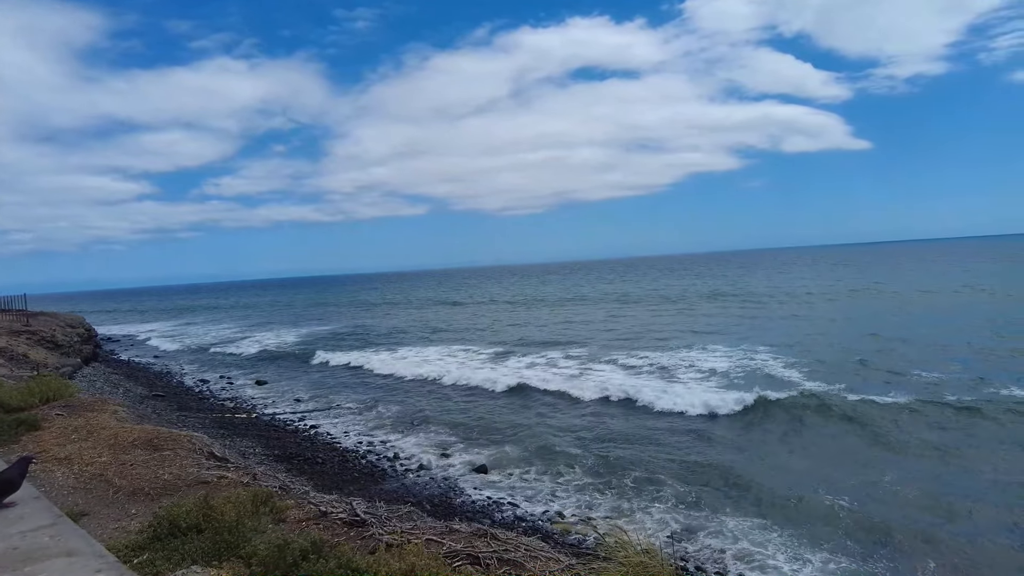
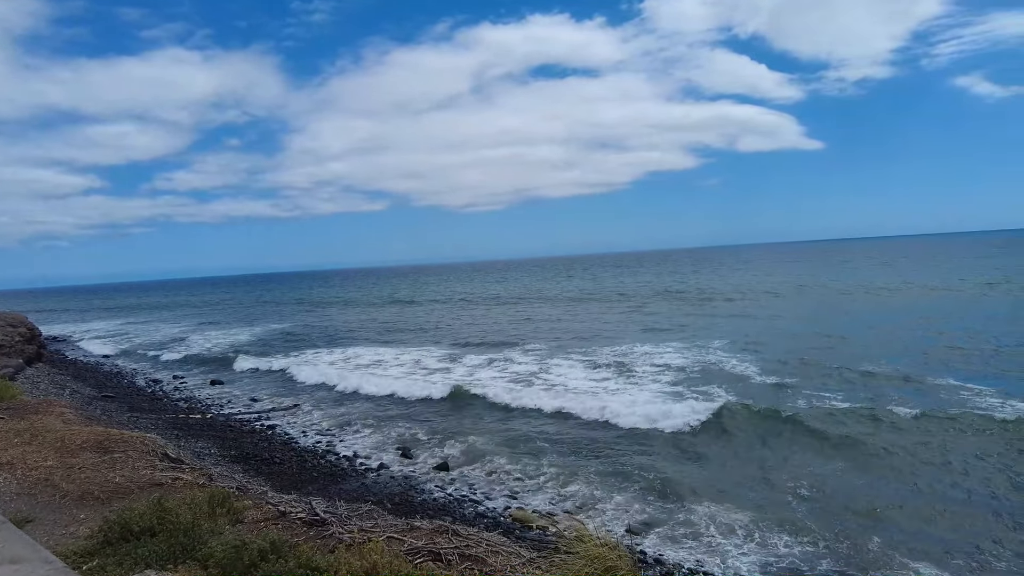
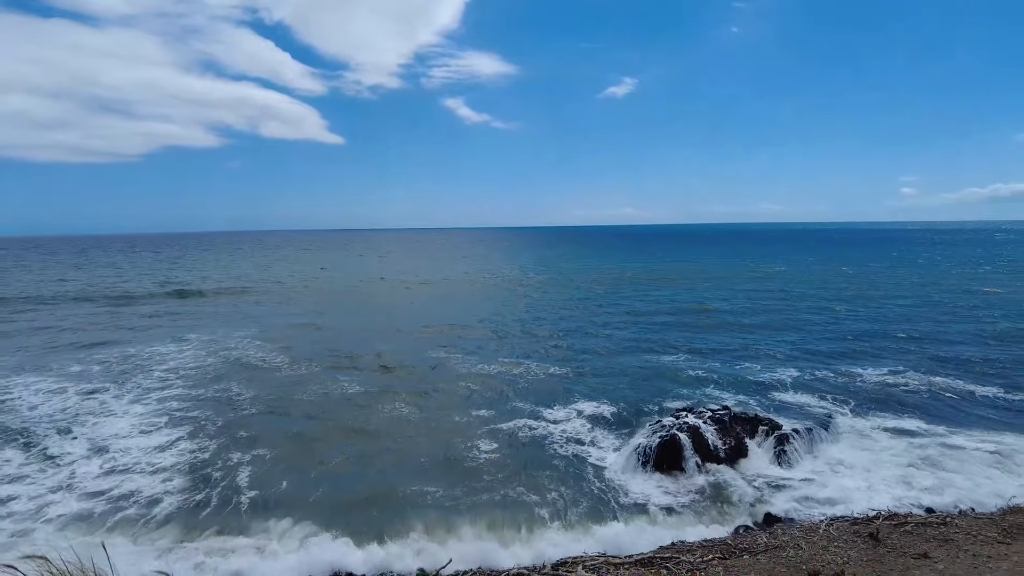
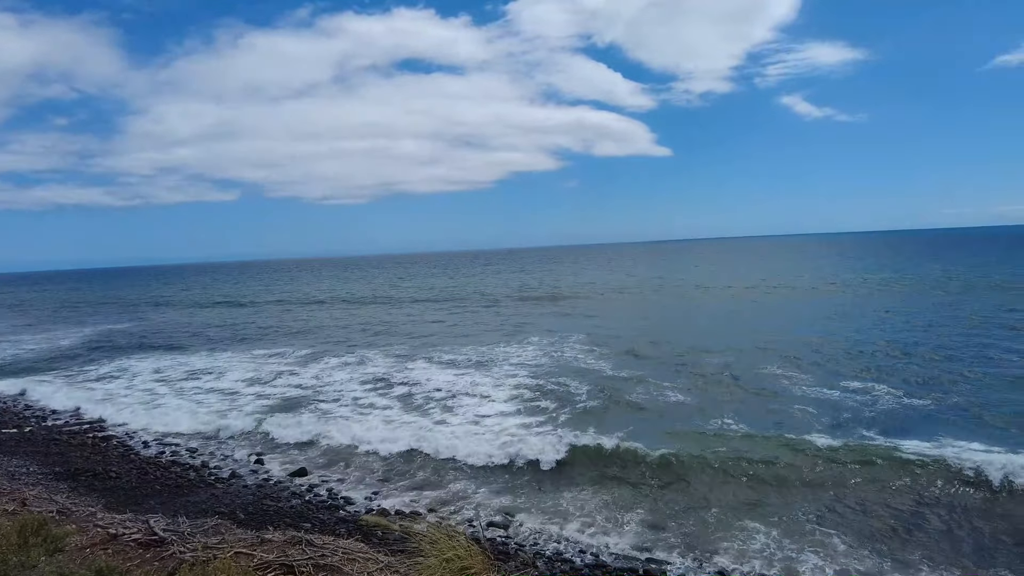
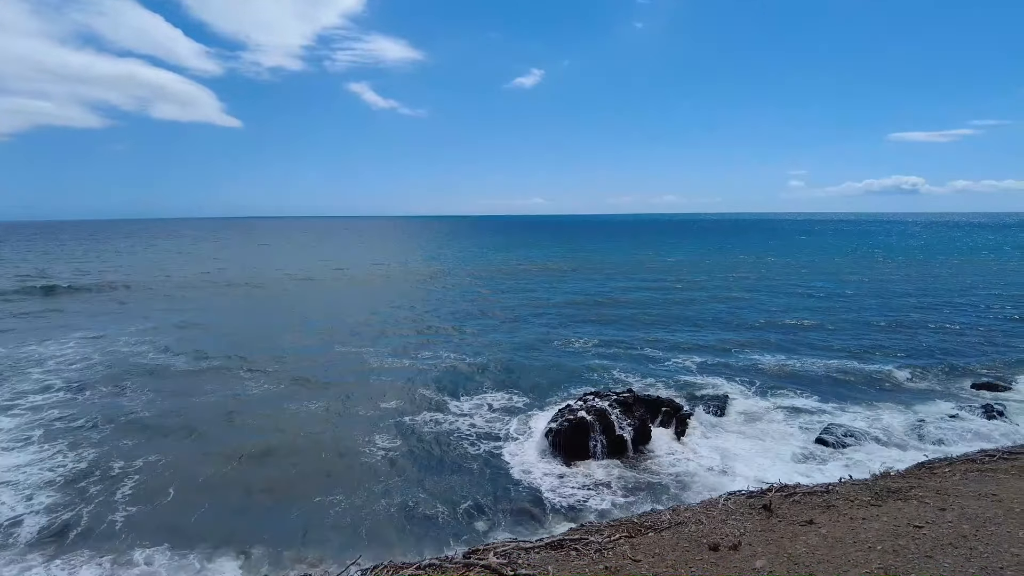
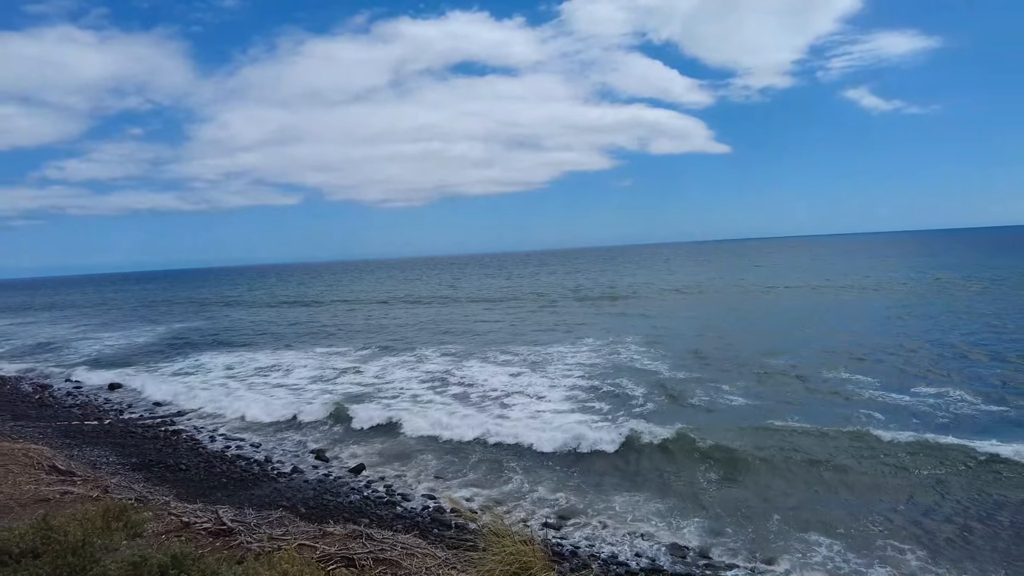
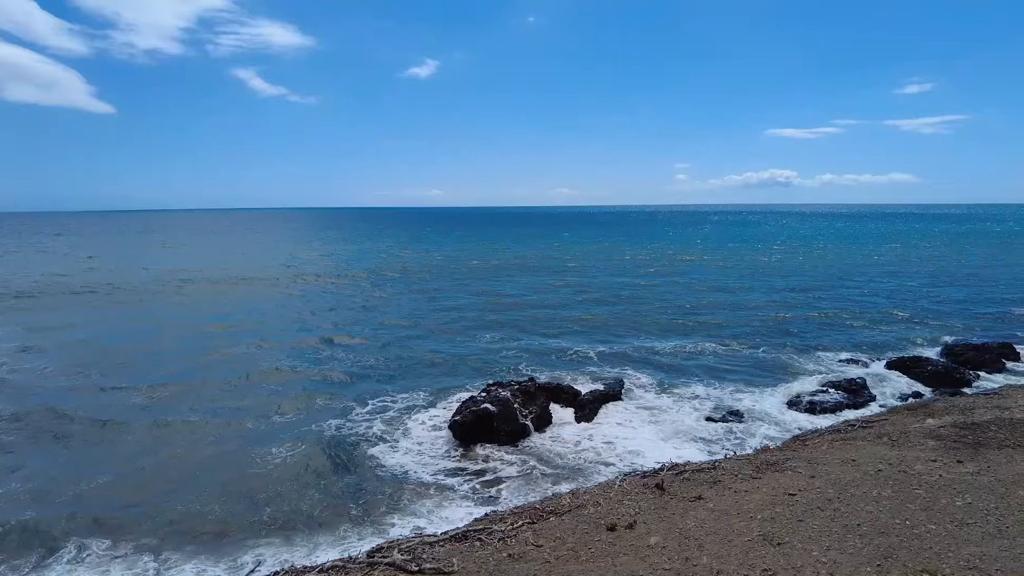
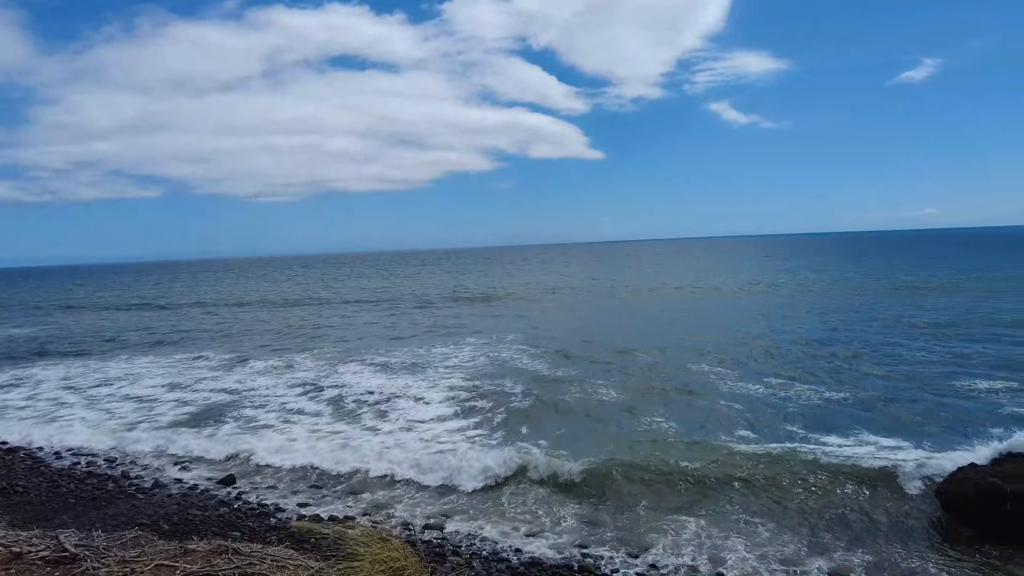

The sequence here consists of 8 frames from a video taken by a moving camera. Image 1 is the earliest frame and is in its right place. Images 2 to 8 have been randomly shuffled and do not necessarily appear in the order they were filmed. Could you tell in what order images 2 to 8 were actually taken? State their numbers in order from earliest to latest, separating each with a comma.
2, 6, 4, 8, 3, 5, 7
